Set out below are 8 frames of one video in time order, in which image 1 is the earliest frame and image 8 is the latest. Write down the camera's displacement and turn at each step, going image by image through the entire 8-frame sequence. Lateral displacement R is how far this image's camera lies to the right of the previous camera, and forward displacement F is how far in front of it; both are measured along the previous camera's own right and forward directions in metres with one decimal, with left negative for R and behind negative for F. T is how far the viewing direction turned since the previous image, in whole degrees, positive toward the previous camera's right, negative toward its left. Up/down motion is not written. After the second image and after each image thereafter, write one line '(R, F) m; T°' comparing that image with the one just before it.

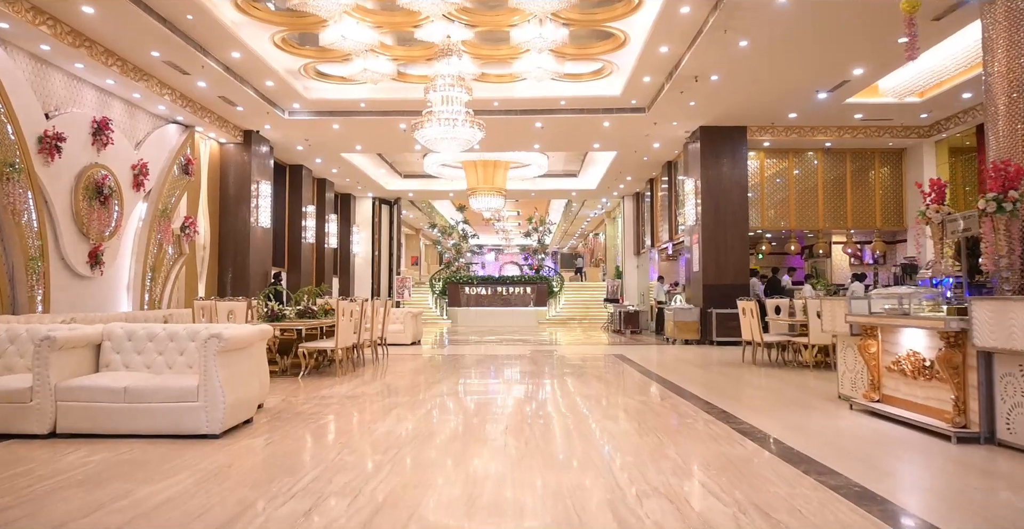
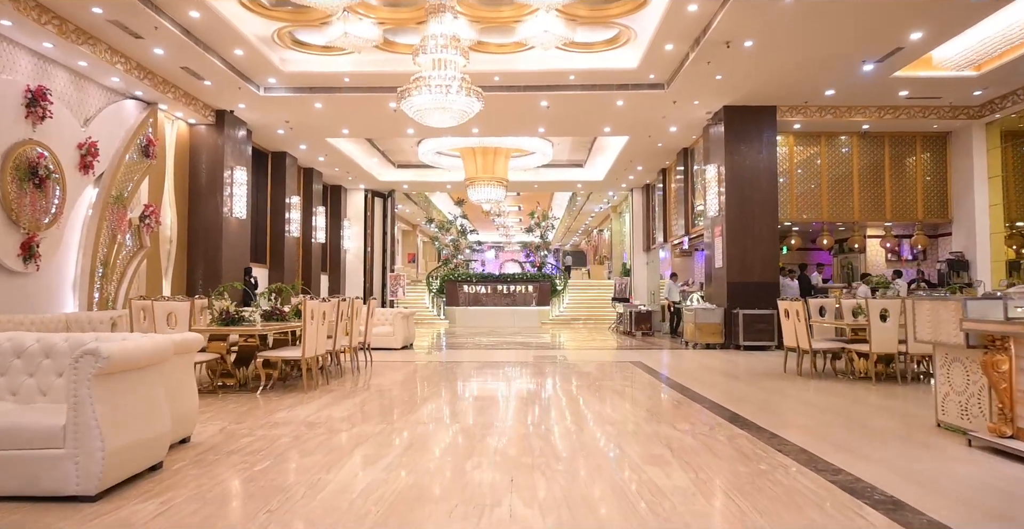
(0.0, +1.2) m; 0°
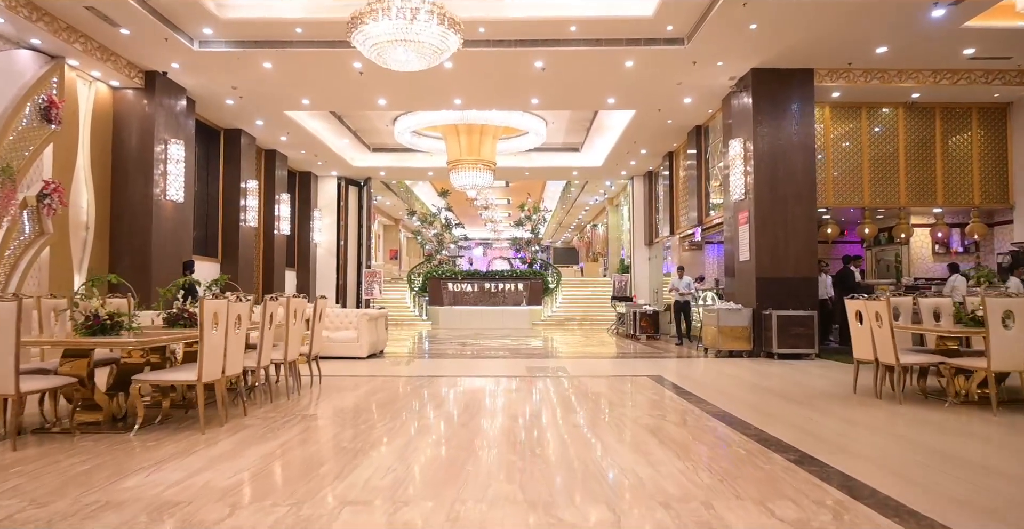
(0.0, +1.6) m; +1°
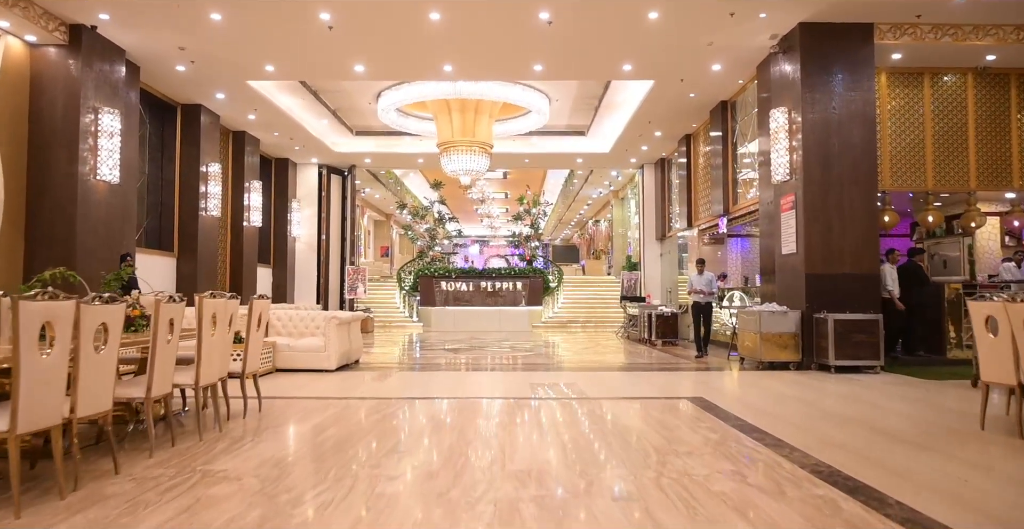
(0.0, +1.4) m; 0°
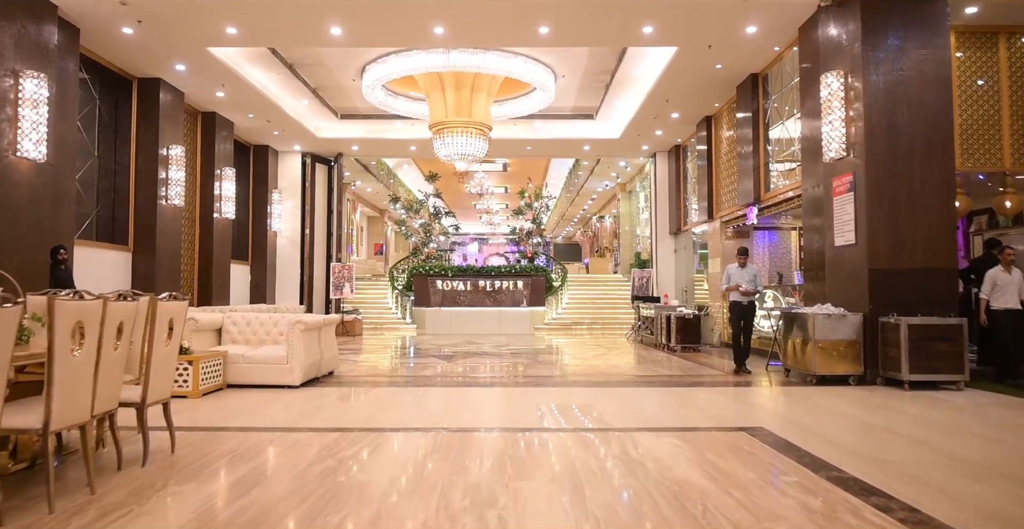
(0.0, +1.2) m; 0°
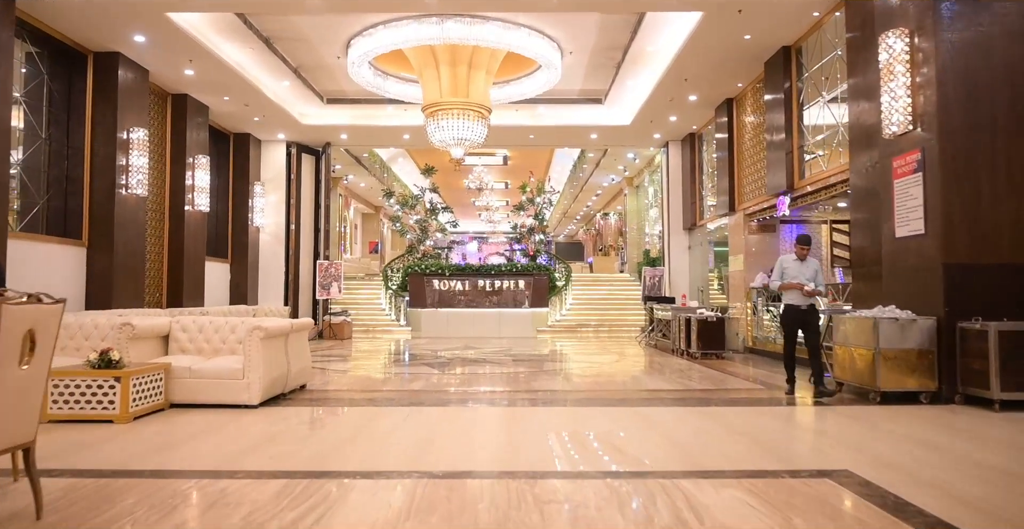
(0.0, +1.0) m; 0°
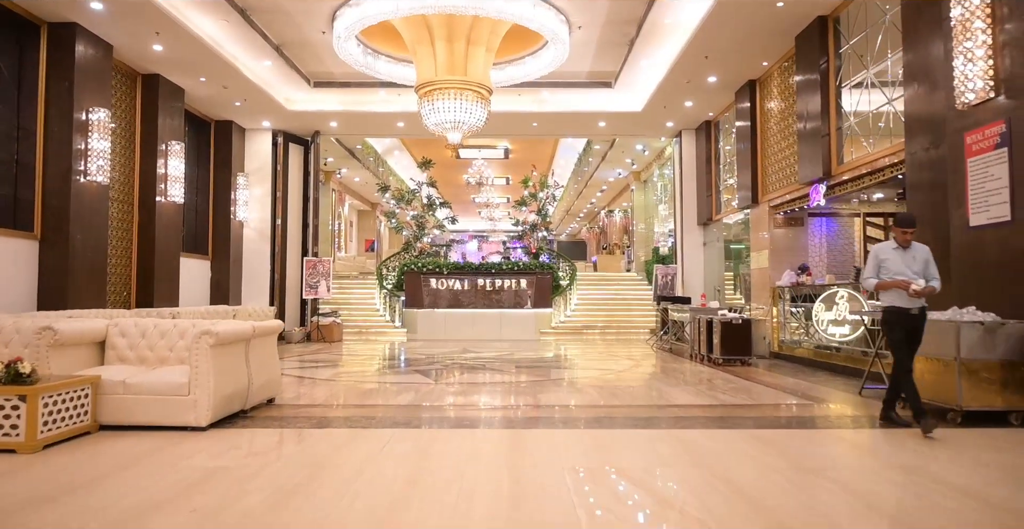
(0.0, +0.8) m; 0°
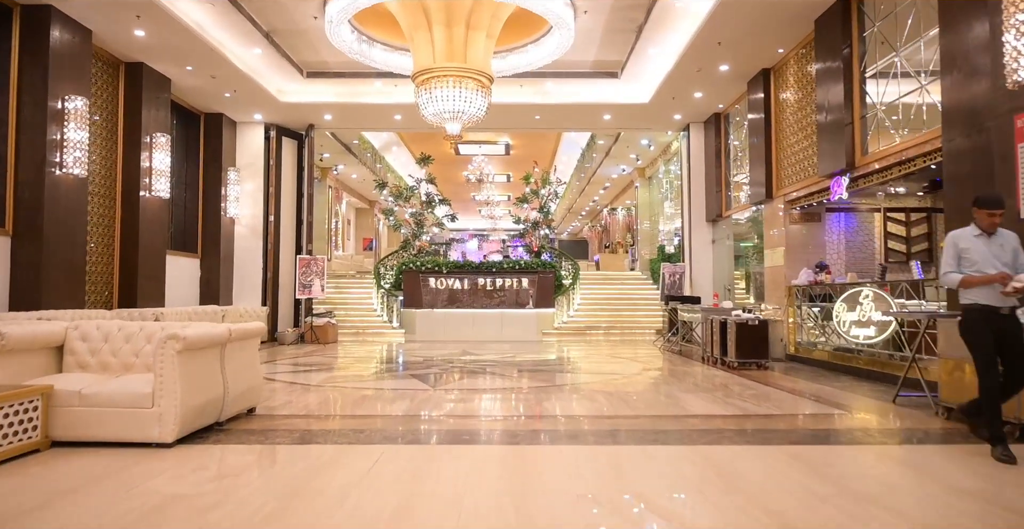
(0.0, +0.4) m; 0°
